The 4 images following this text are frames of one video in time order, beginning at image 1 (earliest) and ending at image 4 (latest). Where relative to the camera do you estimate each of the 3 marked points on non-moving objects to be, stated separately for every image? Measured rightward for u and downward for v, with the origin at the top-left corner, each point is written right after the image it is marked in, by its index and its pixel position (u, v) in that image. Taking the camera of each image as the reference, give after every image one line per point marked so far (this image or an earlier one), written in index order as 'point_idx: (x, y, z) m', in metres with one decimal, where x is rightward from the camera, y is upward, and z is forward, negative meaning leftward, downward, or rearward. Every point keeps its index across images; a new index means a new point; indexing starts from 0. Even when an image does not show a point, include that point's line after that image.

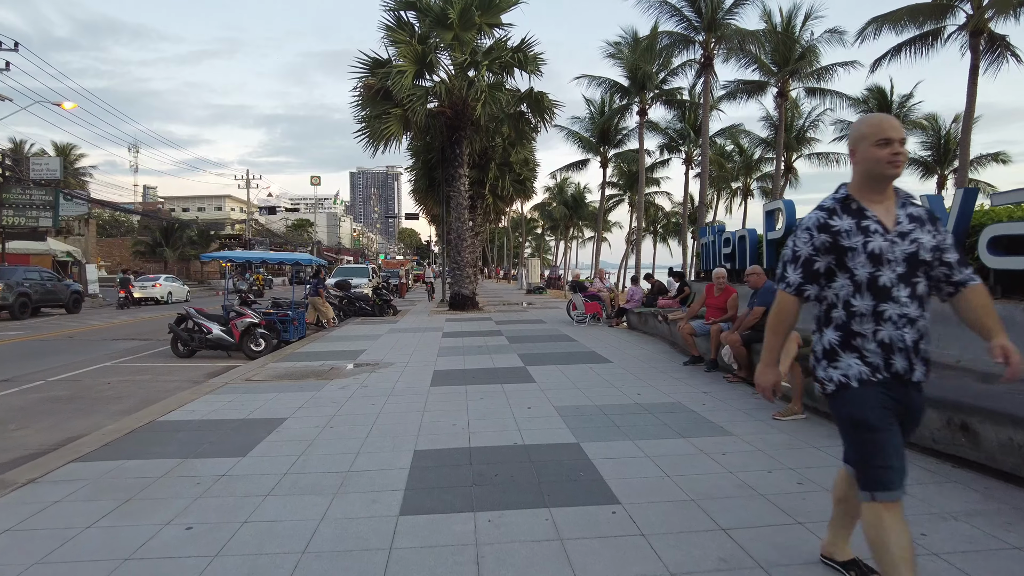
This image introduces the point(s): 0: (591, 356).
0: (+1.2, -1.0, +9.6) m
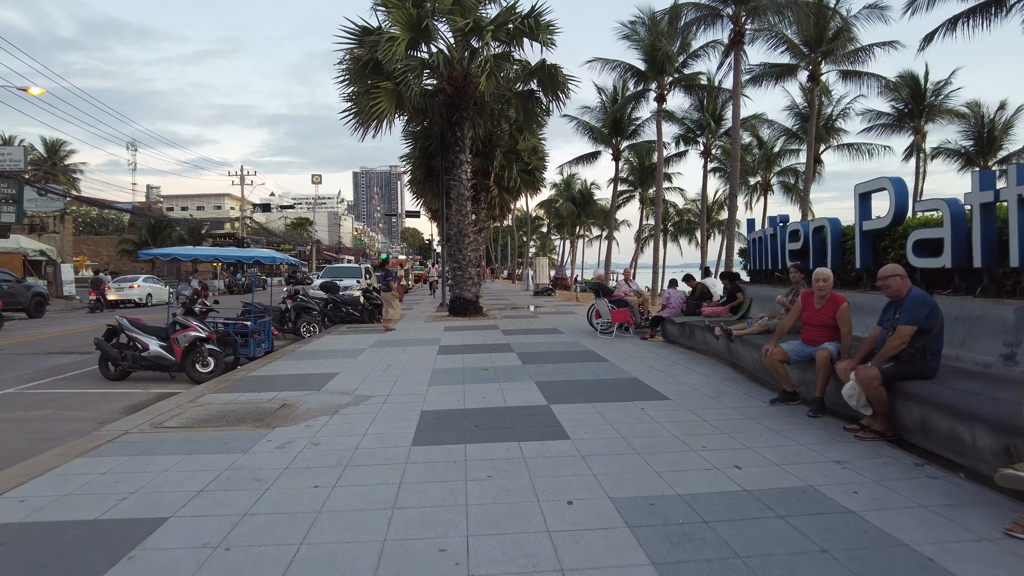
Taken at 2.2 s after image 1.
0: (+1.4, -1.1, +7.1) m
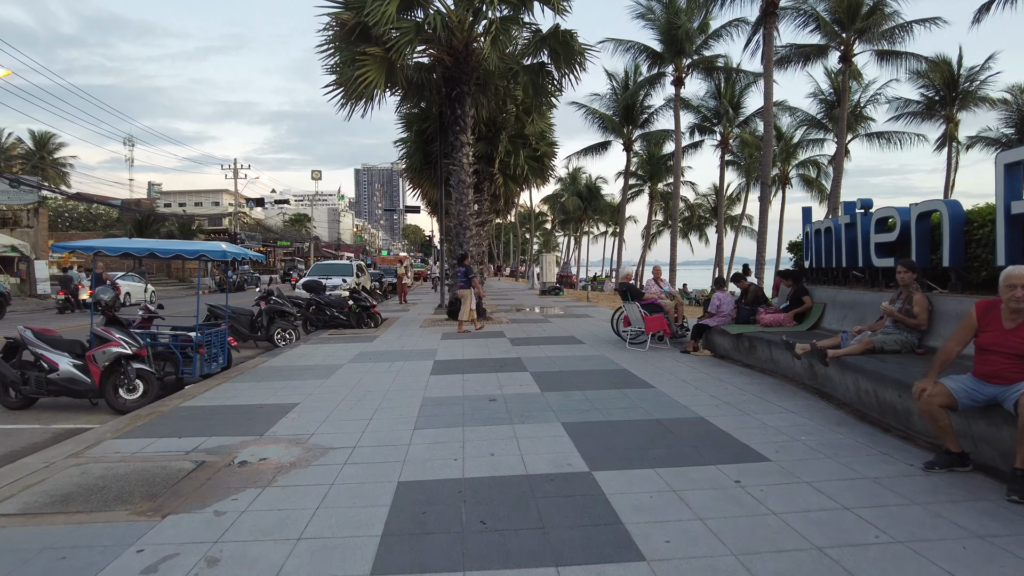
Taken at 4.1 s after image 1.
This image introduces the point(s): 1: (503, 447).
0: (+1.5, -1.1, +5.0) m
1: (-0.1, -1.2, +5.0) m
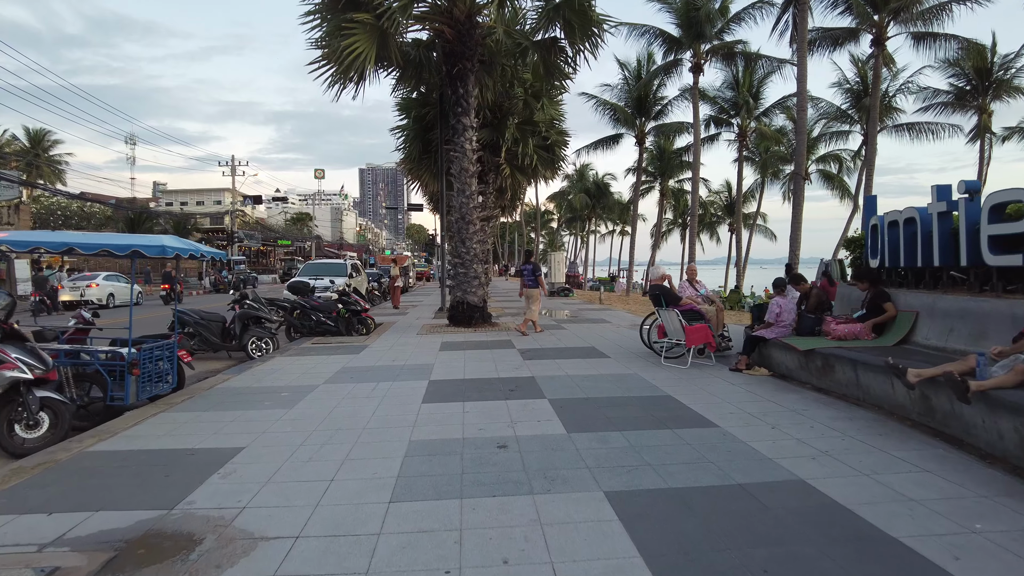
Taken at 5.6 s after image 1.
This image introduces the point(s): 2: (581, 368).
0: (+1.6, -1.2, +3.2) m
1: (0.0, -1.2, +3.2) m
2: (+0.9, -1.0, +8.4) m
